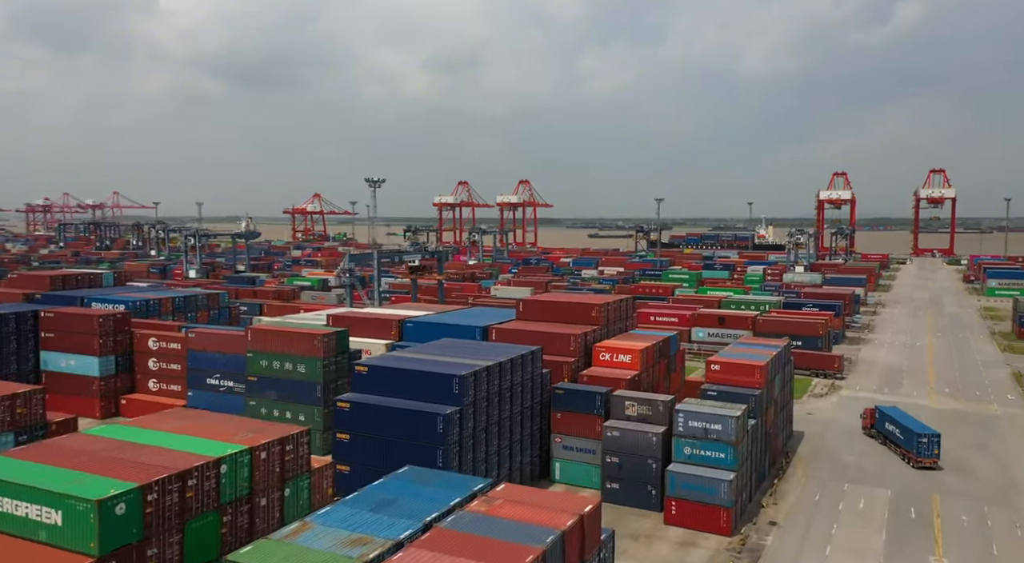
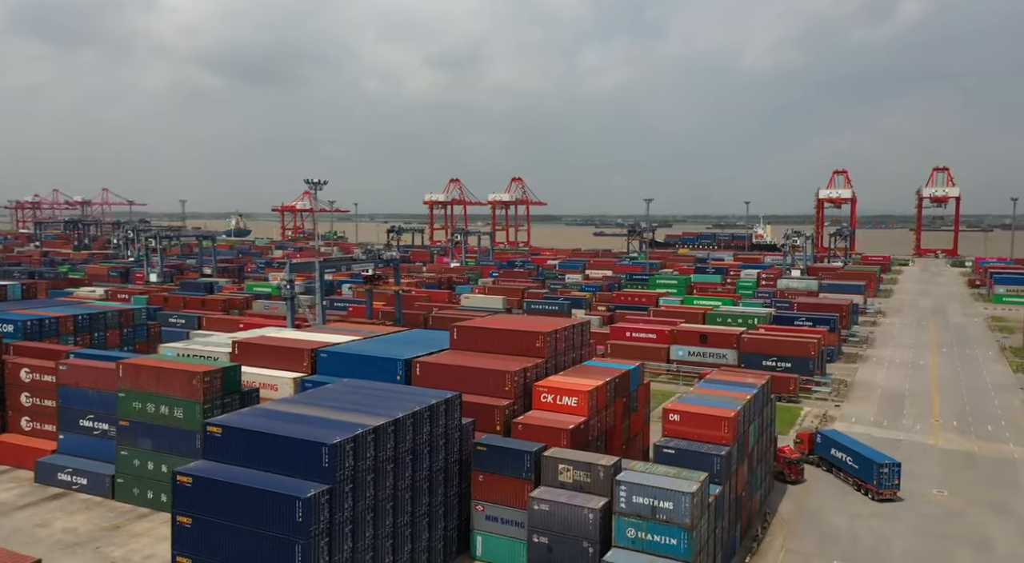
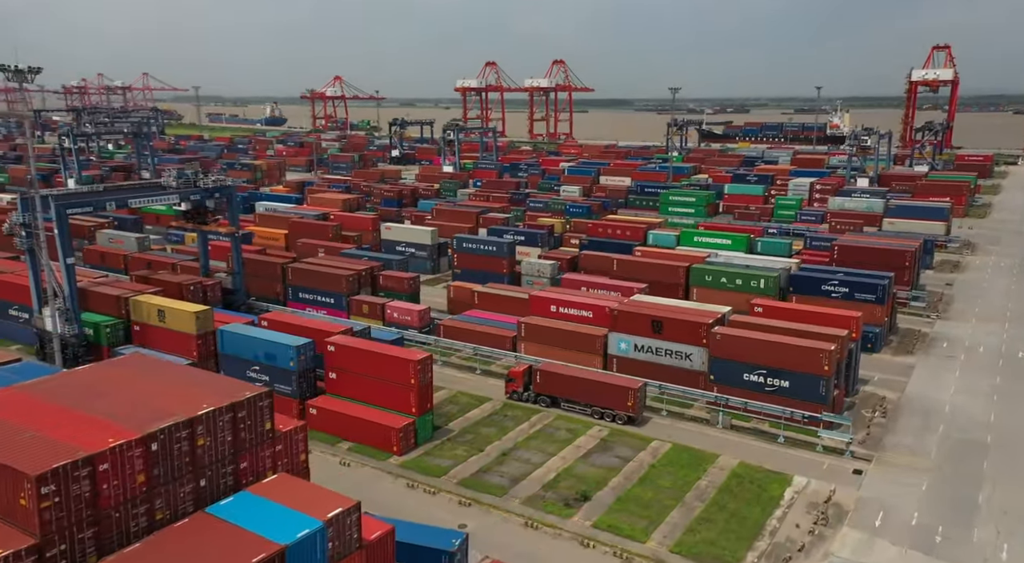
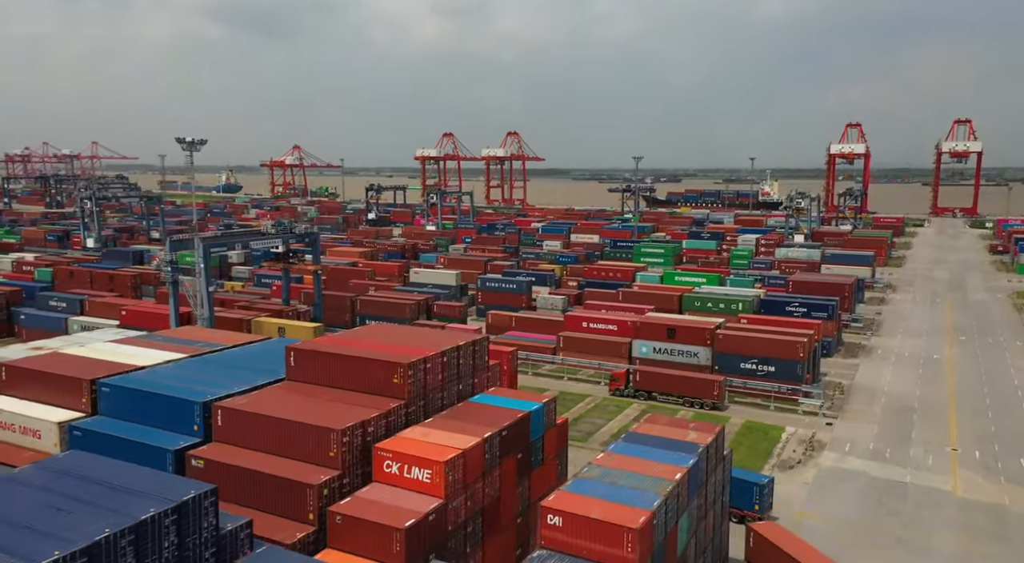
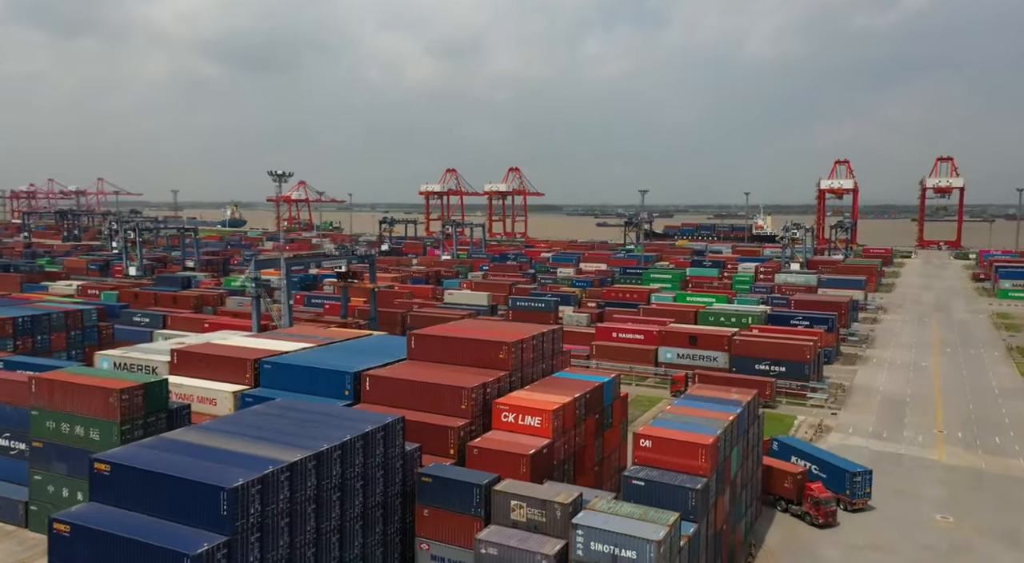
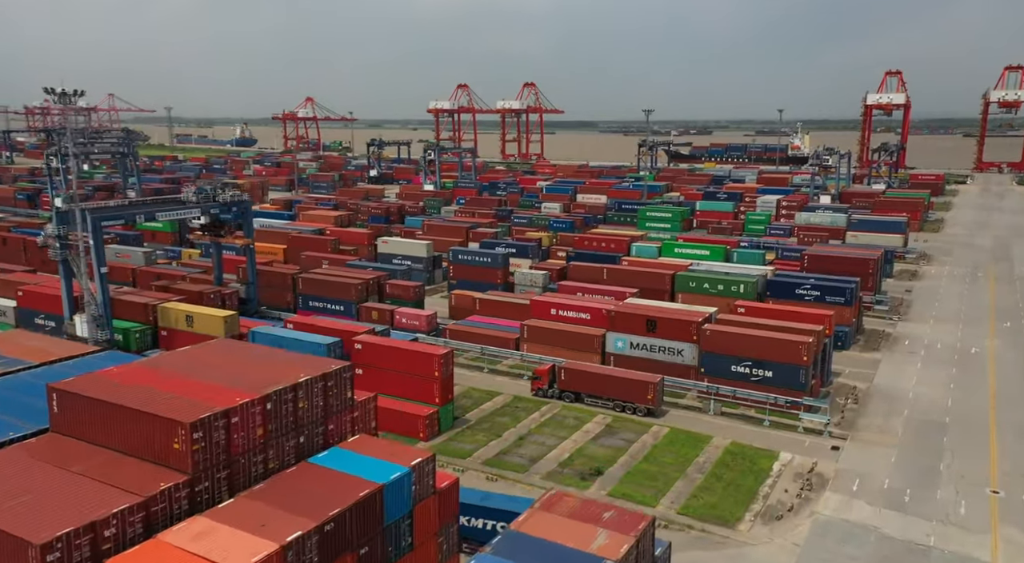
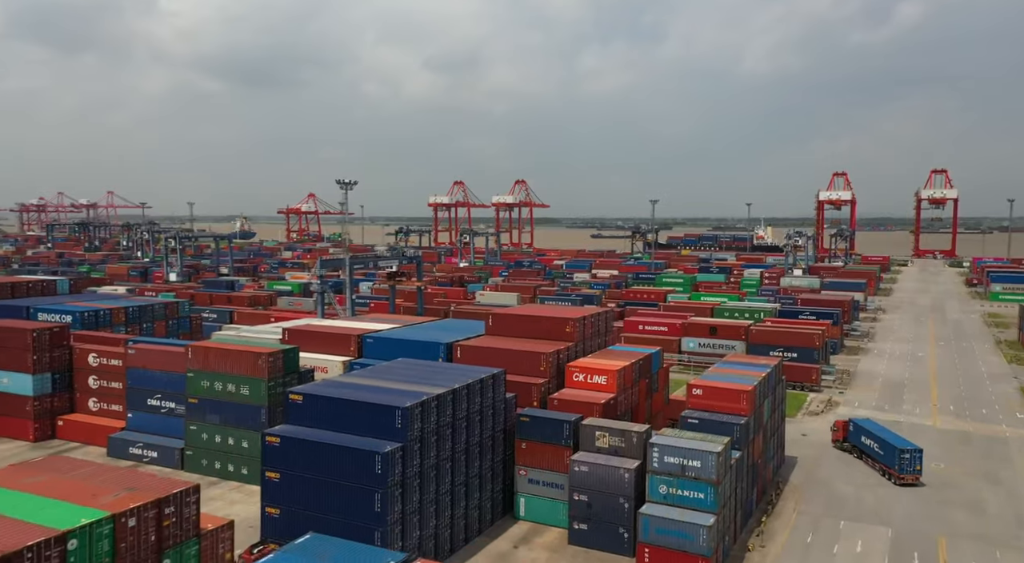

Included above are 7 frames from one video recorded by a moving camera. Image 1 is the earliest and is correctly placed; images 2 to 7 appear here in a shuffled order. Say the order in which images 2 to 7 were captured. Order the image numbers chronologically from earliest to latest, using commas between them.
7, 2, 5, 4, 6, 3
